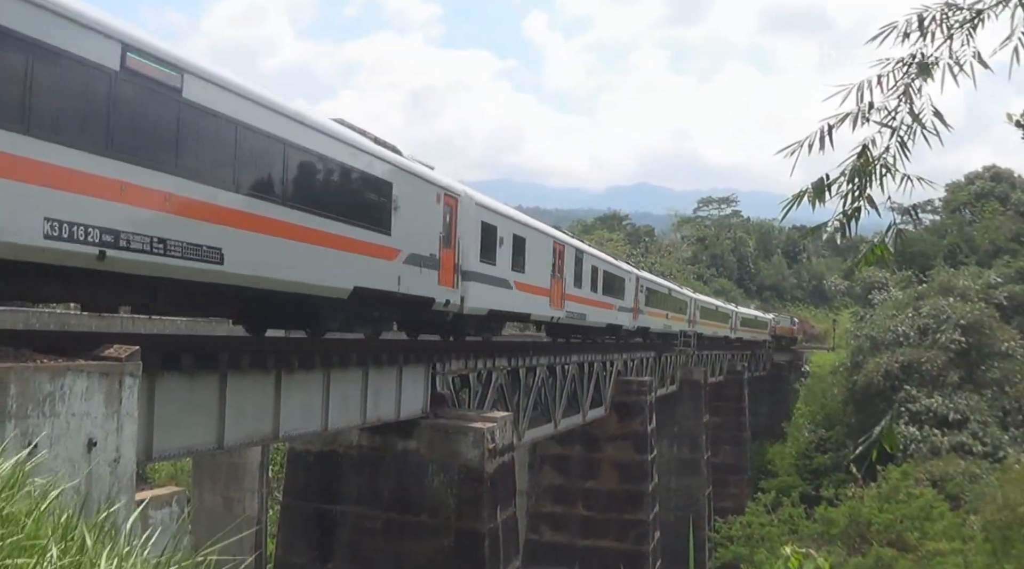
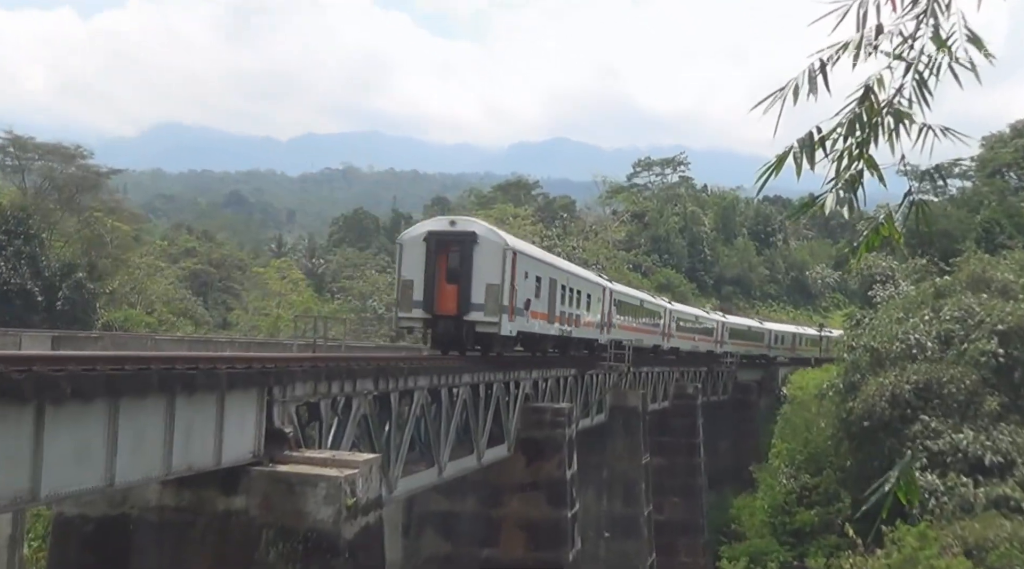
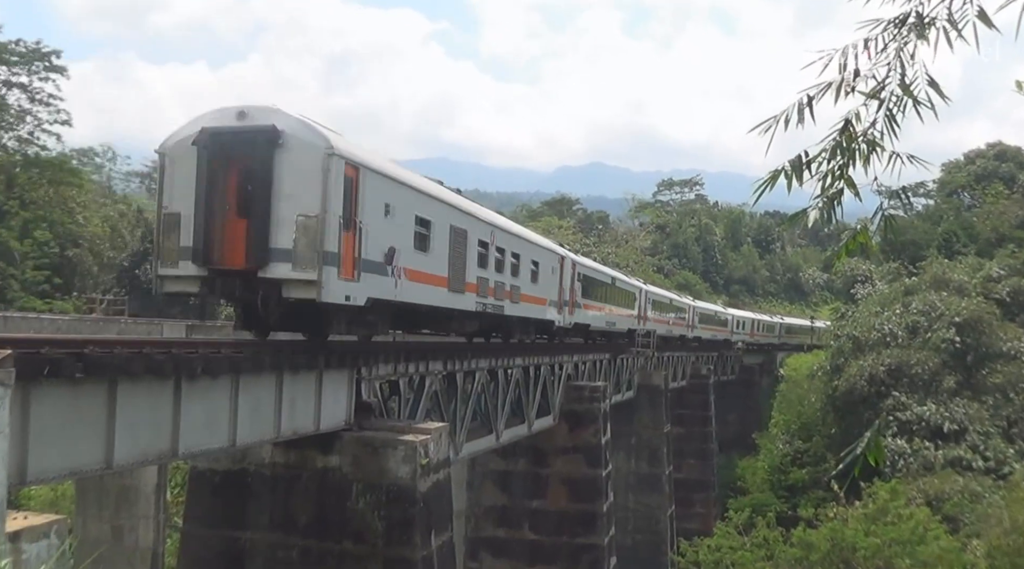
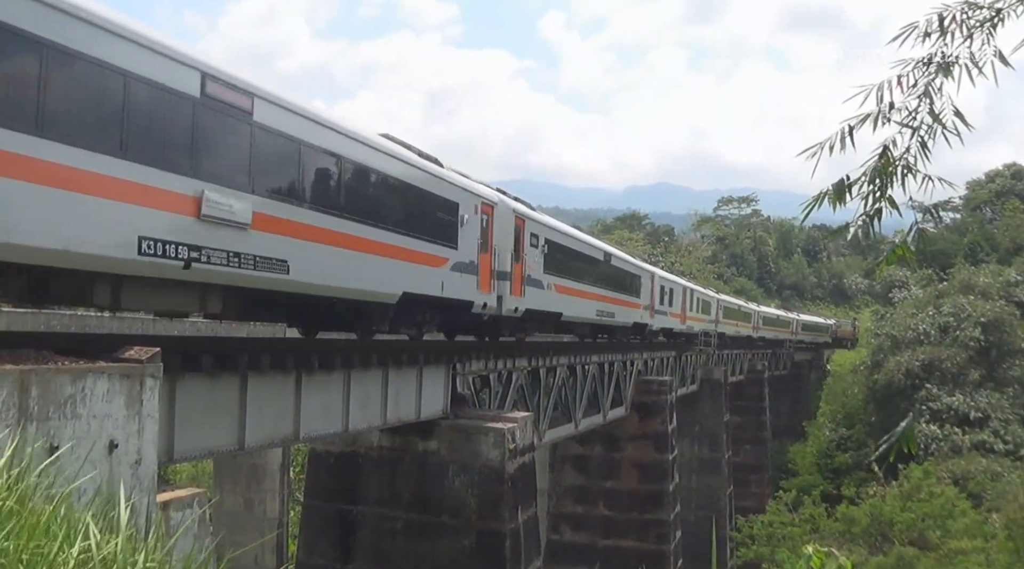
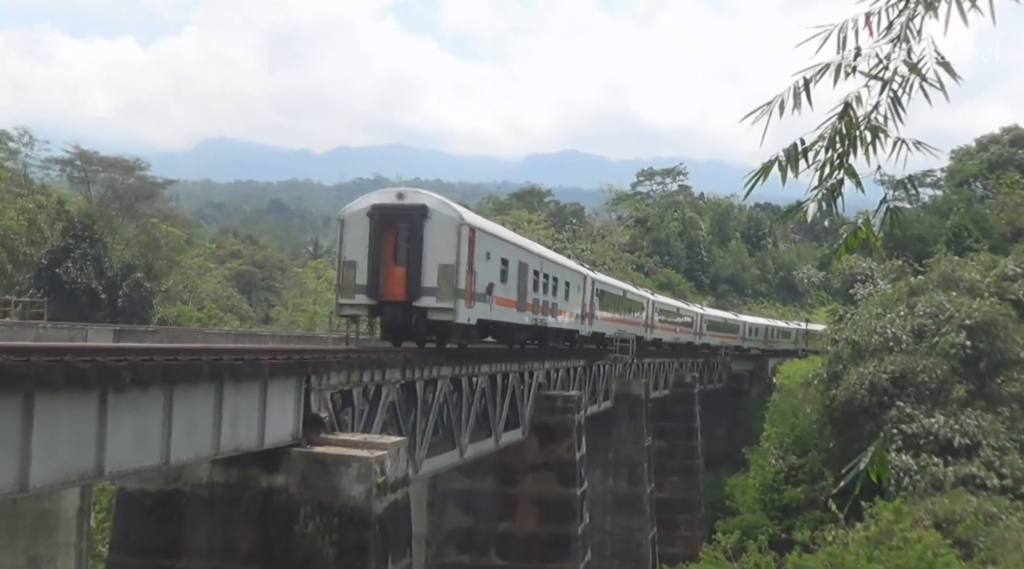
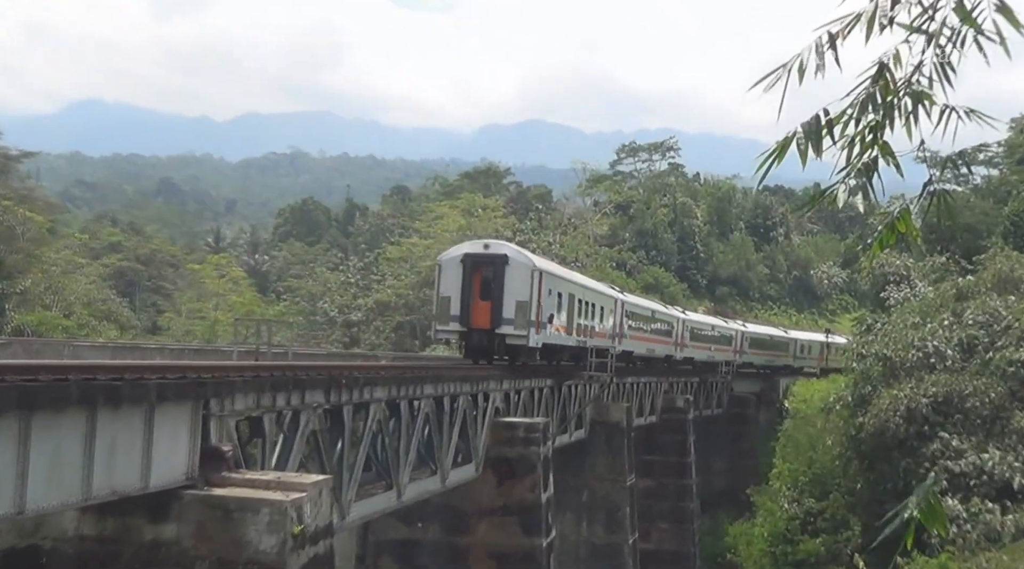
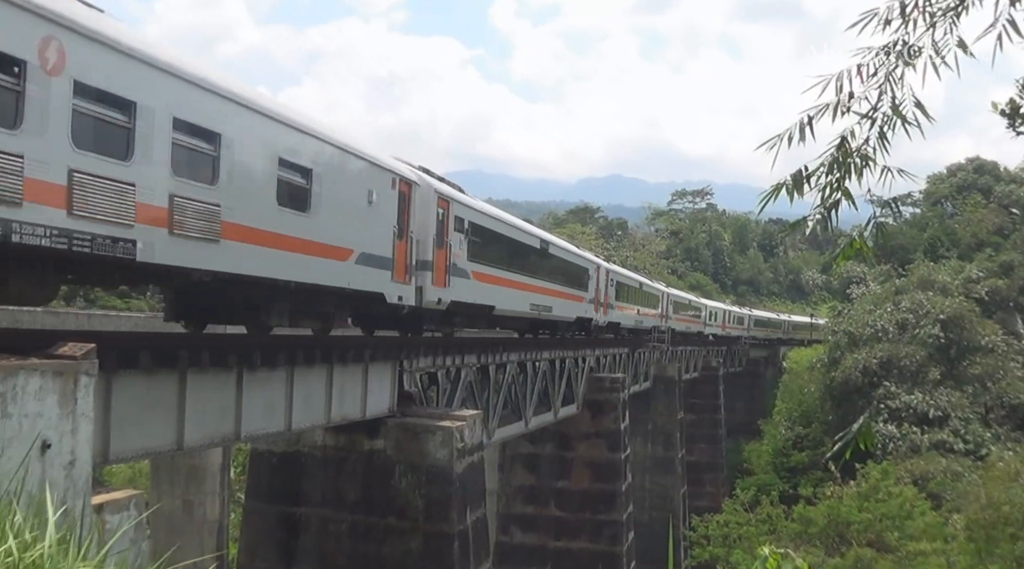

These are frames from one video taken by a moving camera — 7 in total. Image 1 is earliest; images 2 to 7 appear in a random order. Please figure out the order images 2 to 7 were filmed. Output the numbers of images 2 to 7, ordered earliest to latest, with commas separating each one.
4, 7, 3, 5, 2, 6
